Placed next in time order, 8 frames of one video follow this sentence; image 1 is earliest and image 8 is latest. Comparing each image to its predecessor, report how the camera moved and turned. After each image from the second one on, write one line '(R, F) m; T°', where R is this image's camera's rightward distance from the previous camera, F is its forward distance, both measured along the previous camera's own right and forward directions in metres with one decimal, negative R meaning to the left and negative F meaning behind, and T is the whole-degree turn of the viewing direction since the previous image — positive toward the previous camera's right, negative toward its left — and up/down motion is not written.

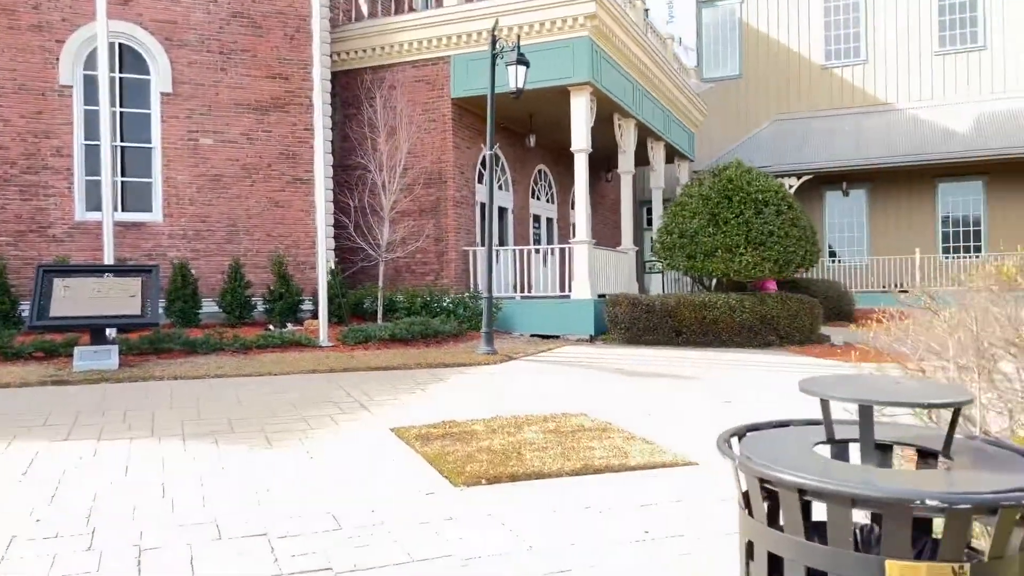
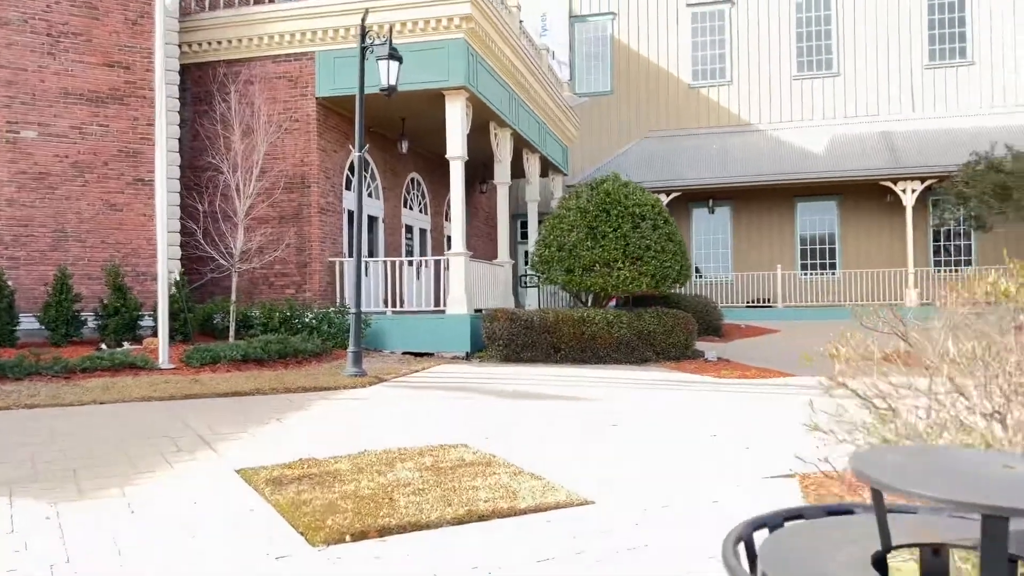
(0.0, +0.7) m; +9°
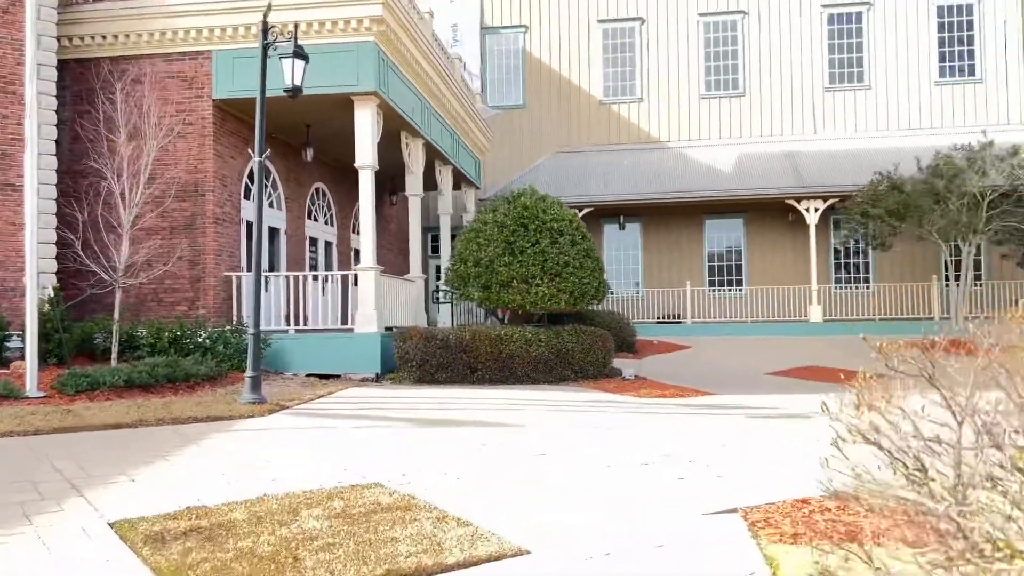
(-0.1, +0.5) m; +7°
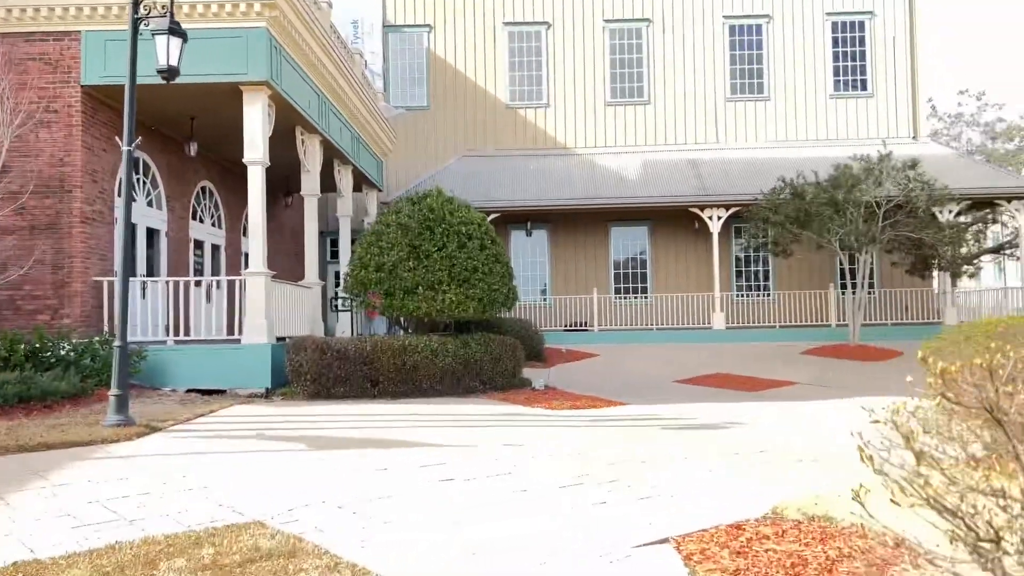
(0.0, +0.6) m; +7°
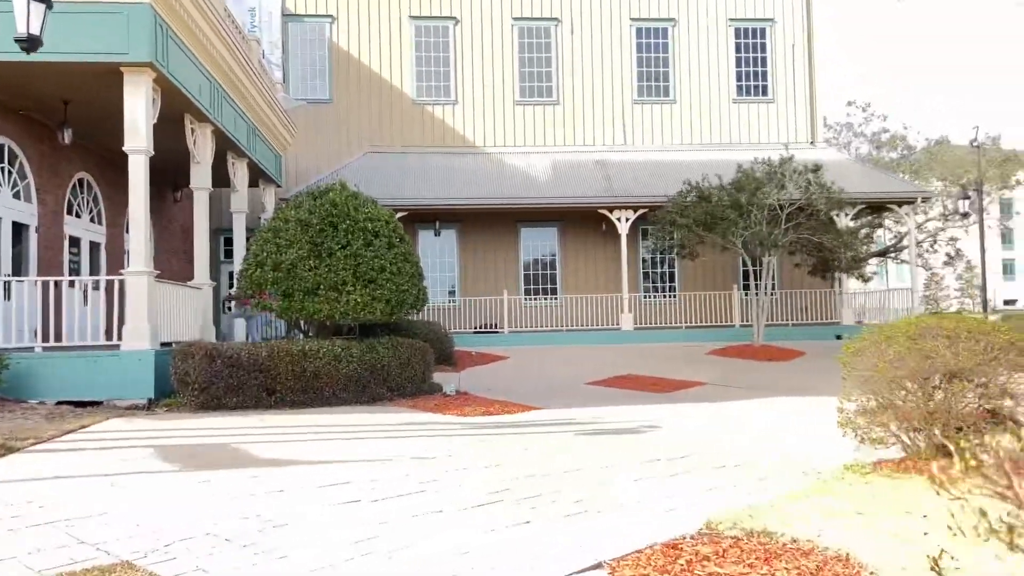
(-0.1, +0.5) m; +7°
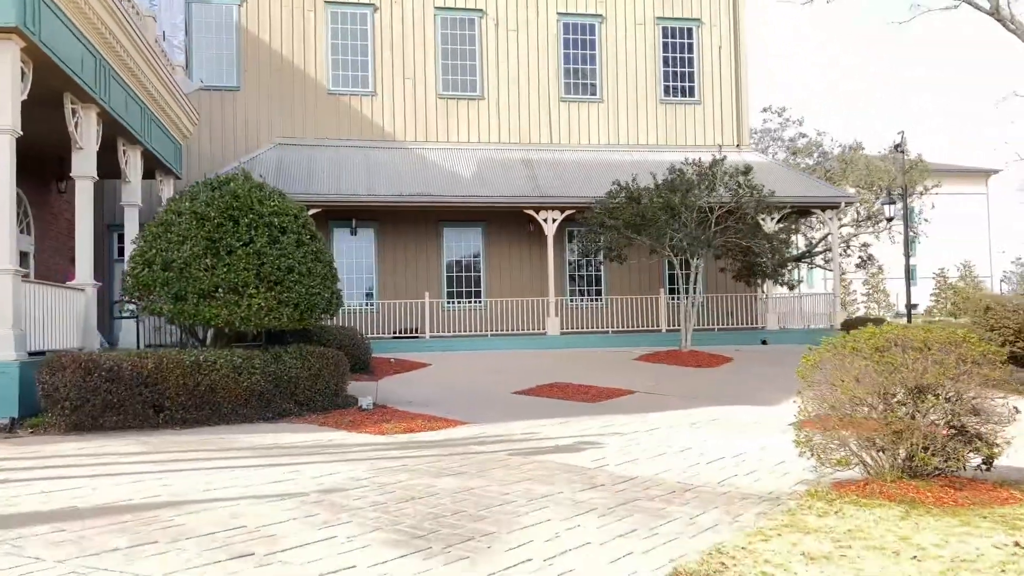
(-0.1, +0.8) m; +6°
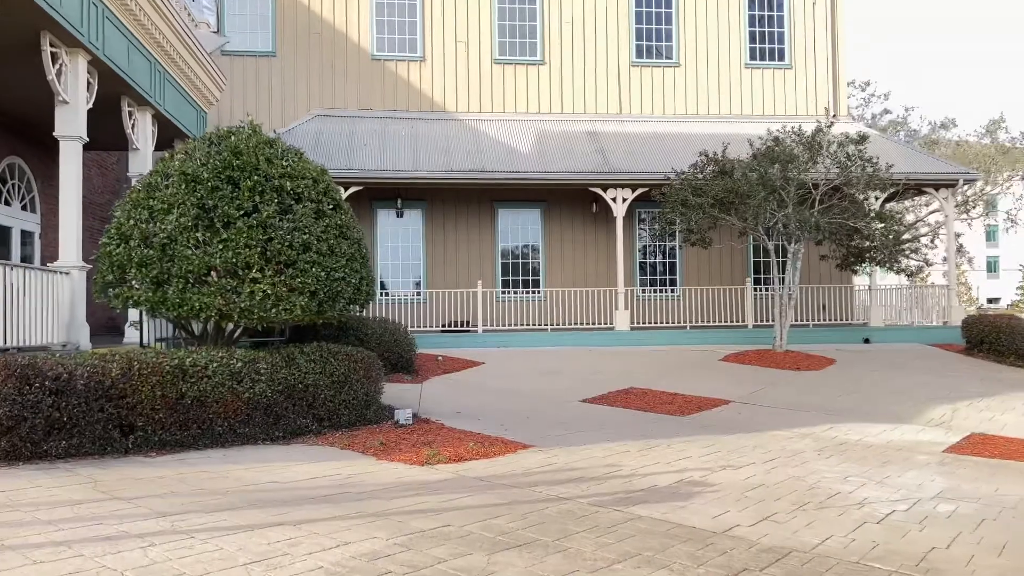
(-0.2, +2.1) m; -4°
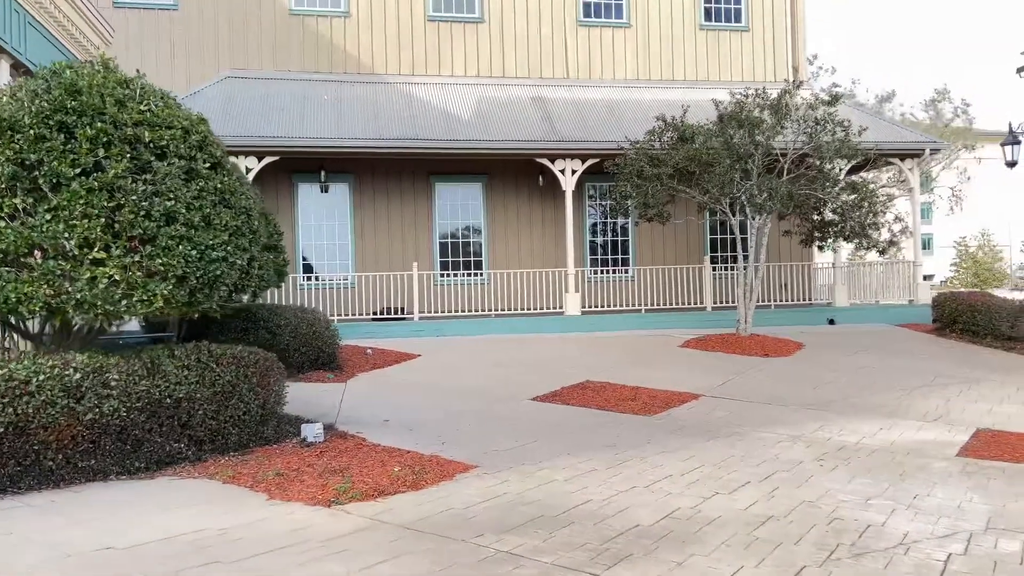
(0.0, +1.5) m; +4°
